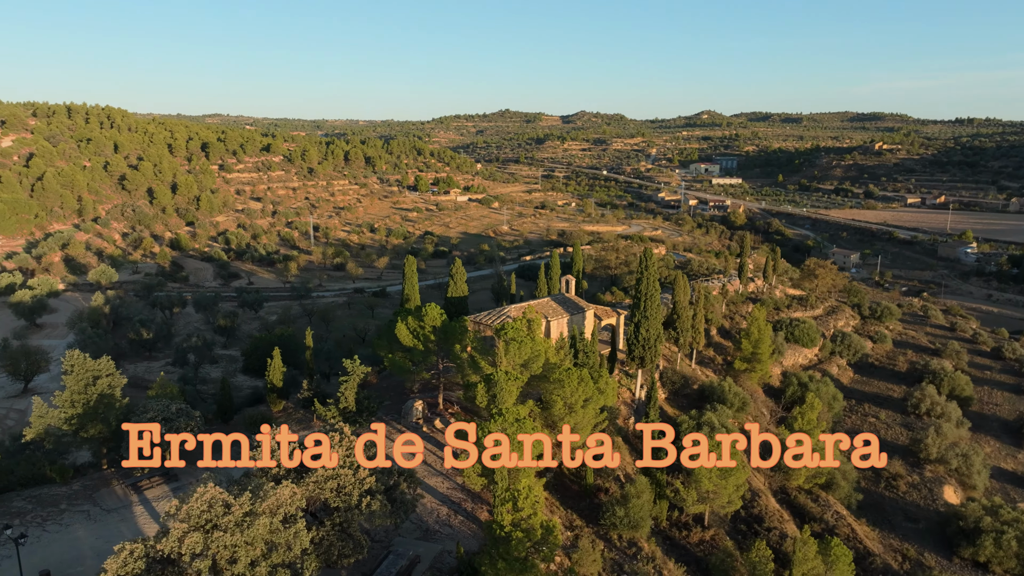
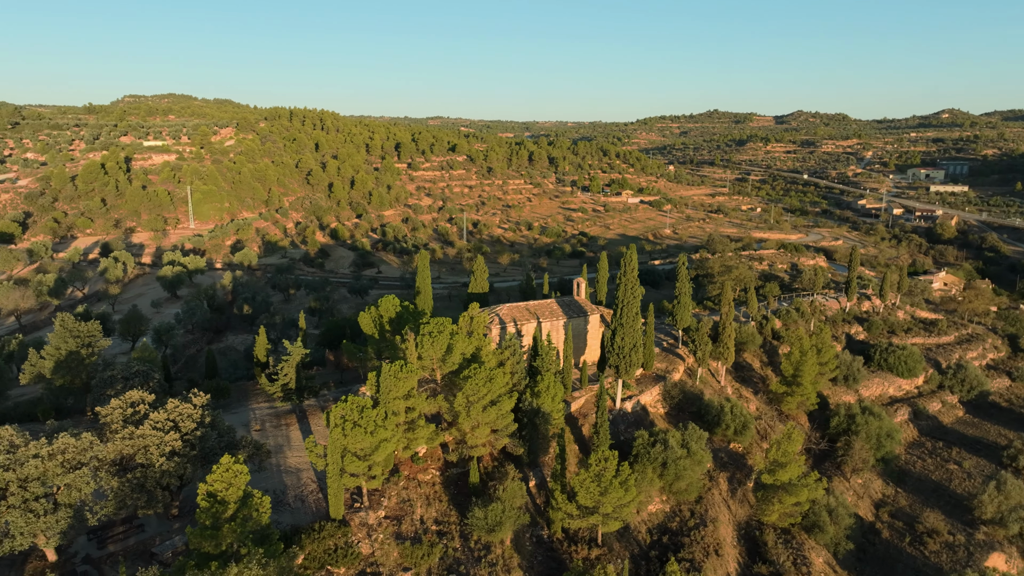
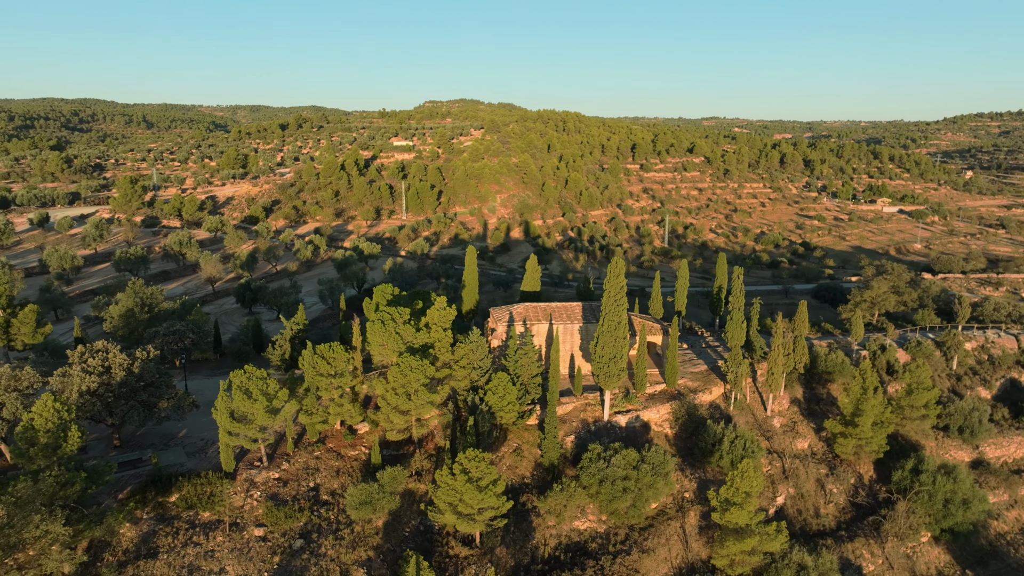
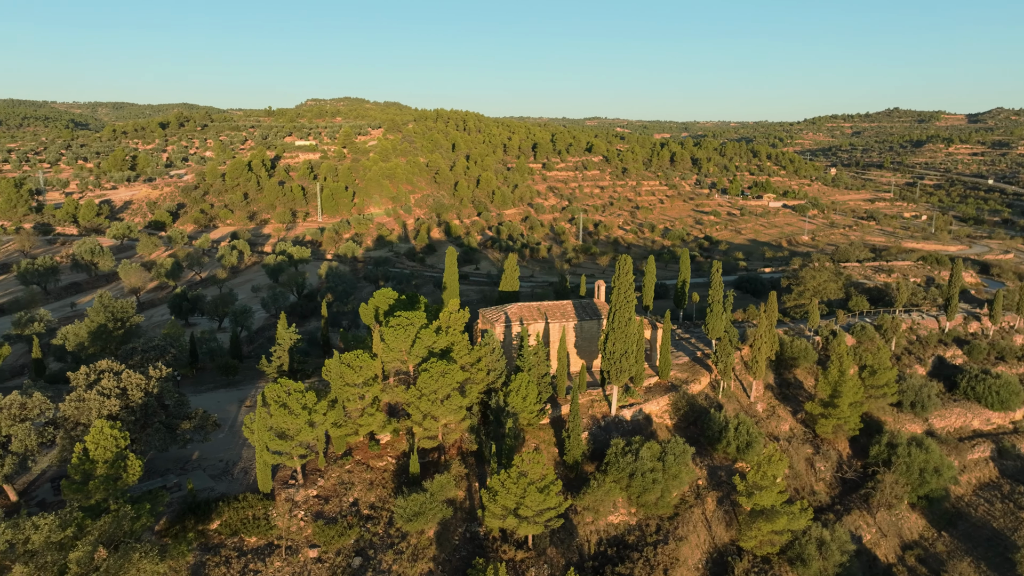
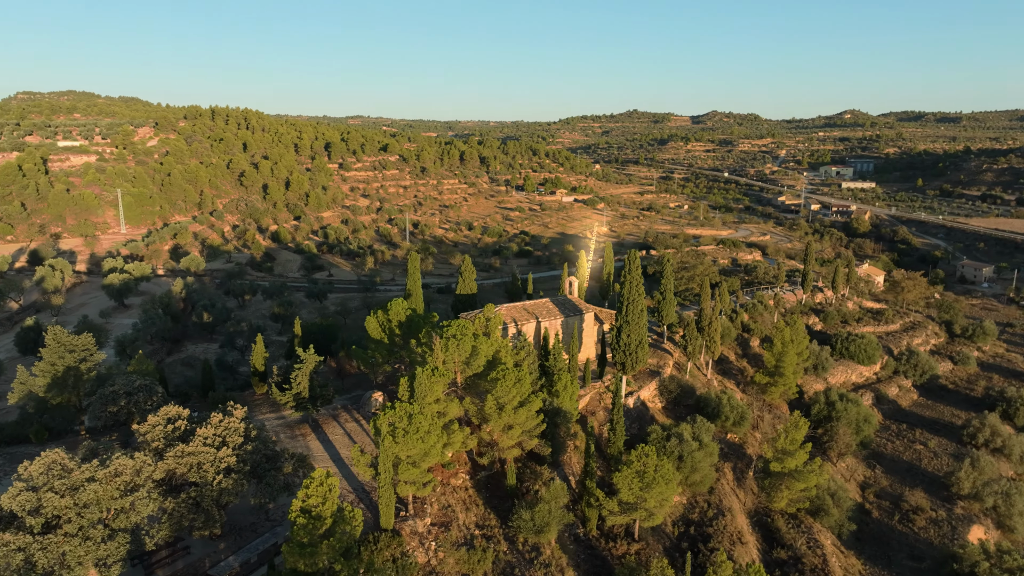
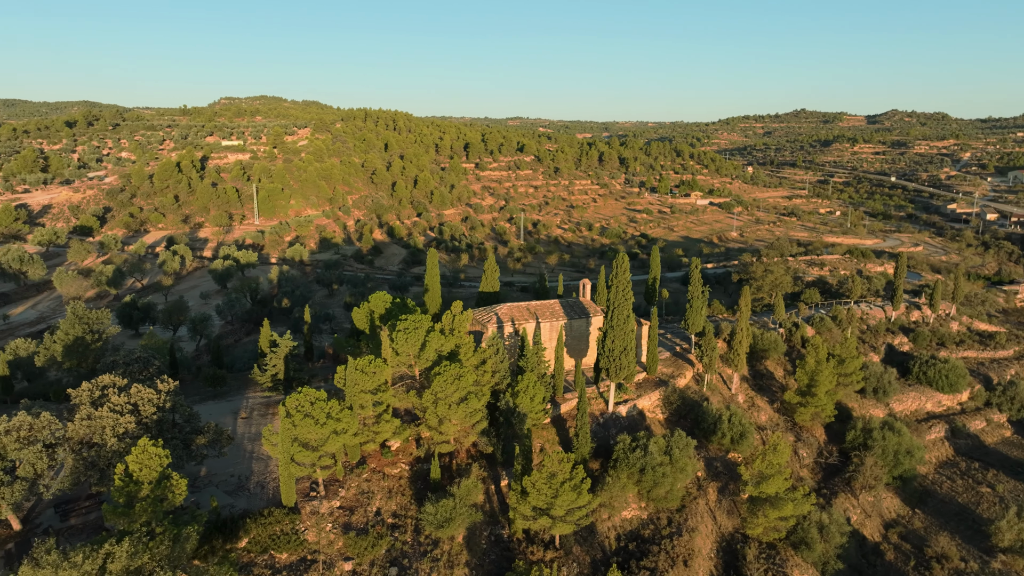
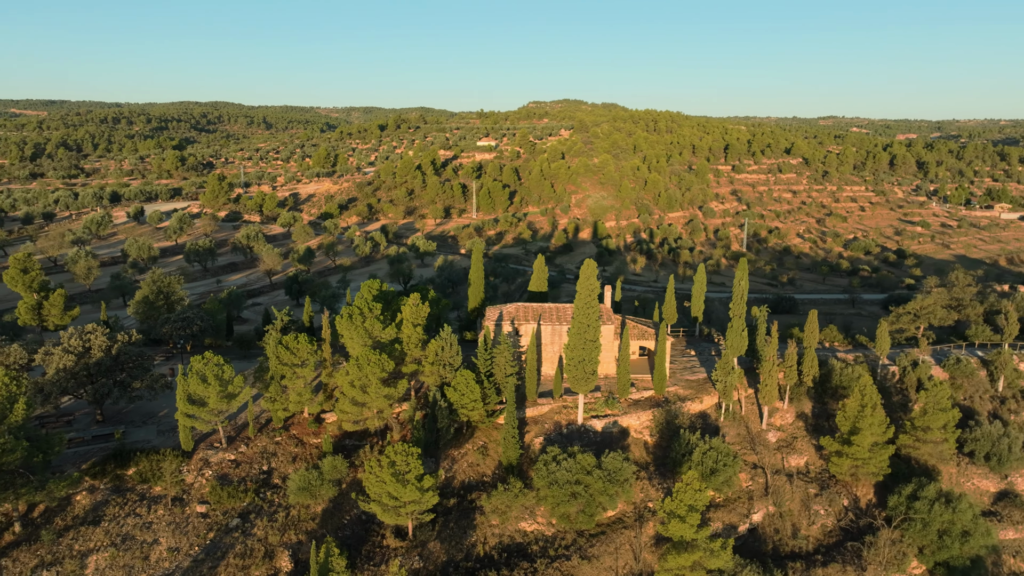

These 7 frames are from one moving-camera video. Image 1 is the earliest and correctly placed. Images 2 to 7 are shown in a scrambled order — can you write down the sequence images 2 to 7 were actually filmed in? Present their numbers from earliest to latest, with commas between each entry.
5, 2, 6, 4, 3, 7
